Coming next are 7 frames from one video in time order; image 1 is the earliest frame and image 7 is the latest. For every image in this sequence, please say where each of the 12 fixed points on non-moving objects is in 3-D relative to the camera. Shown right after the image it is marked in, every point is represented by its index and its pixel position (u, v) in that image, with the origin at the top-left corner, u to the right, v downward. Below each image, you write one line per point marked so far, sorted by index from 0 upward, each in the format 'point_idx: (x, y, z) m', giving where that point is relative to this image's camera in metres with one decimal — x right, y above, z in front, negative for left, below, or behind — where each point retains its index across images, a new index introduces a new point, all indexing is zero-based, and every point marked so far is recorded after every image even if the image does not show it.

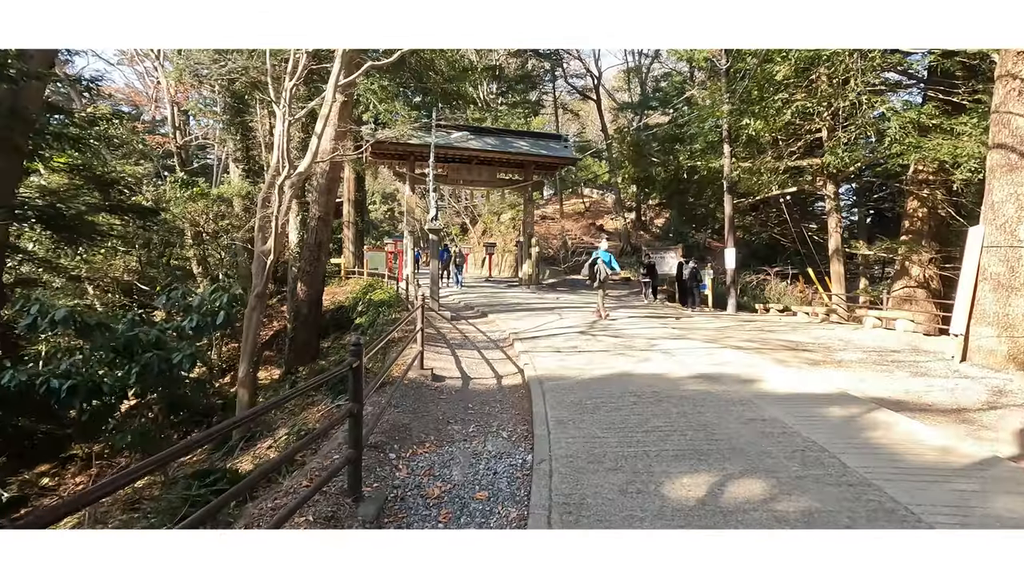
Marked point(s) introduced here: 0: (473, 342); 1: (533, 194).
0: (-0.5, -0.8, +7.5) m
1: (+0.7, +3.1, +18.1) m
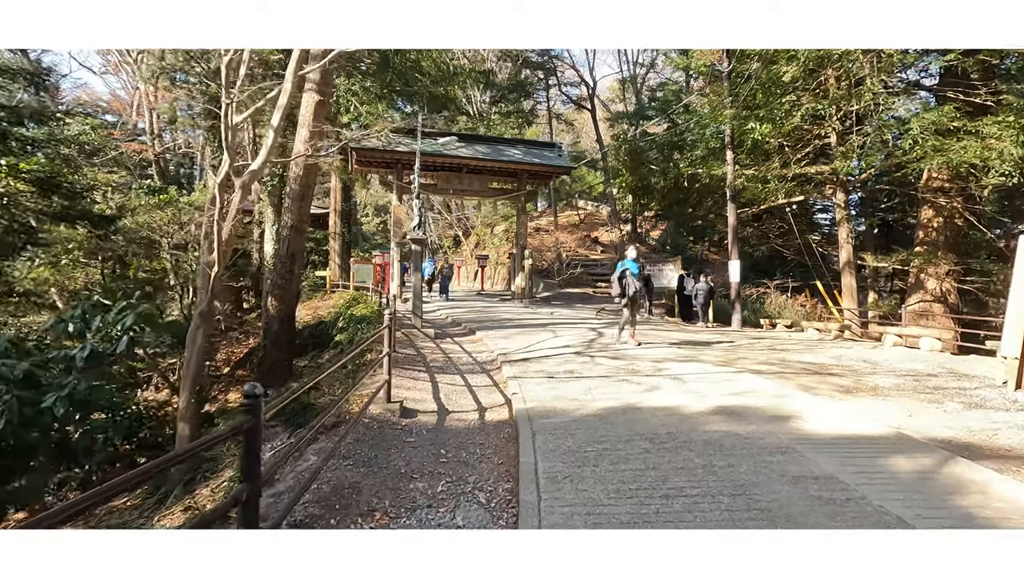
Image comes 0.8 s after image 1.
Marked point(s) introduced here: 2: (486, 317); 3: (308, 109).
0: (-0.7, -1.0, +6.7) m
1: (+0.4, +2.7, +17.4) m
2: (-0.5, -0.6, +11.4) m
3: (-3.4, +3.0, +9.1) m
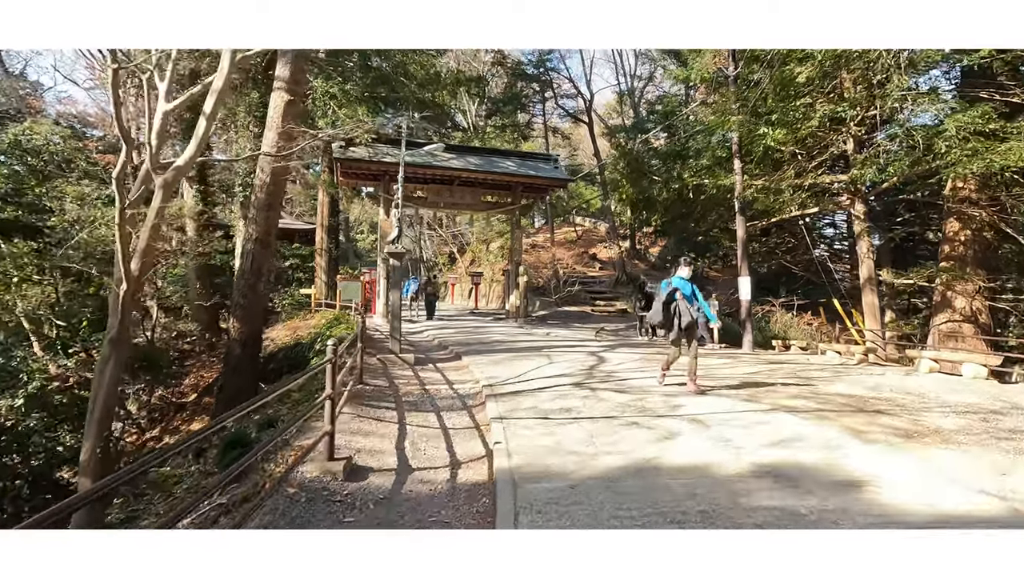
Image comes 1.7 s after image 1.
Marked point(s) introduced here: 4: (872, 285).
0: (-0.8, -1.2, +5.7) m
1: (+0.3, +2.1, +16.5) m
2: (-0.7, -1.0, +10.5) m
3: (-3.6, +2.7, +8.2) m
4: (+7.0, +0.1, +10.5) m
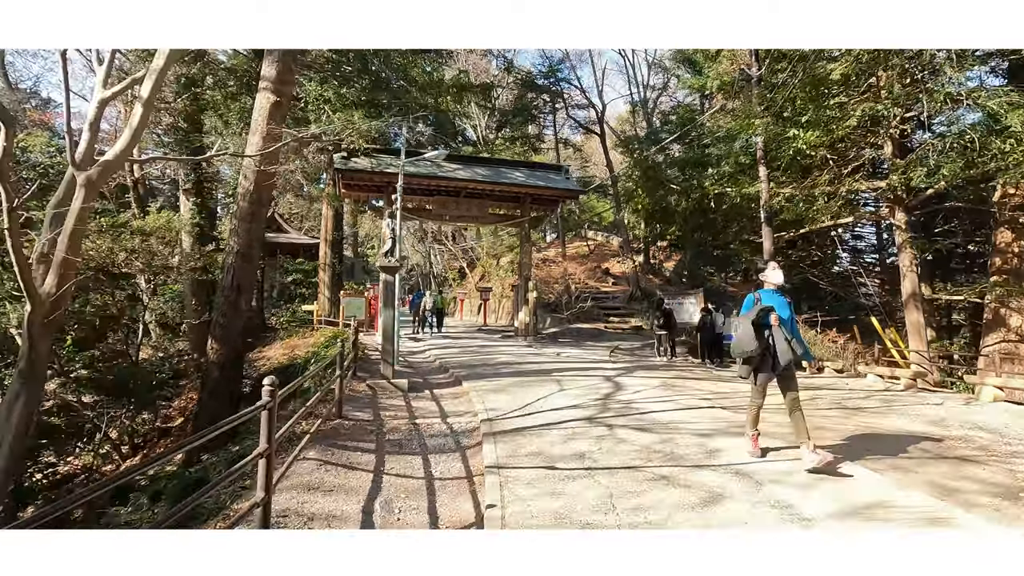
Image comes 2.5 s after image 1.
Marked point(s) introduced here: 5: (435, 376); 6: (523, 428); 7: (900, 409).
0: (-0.8, -1.3, +4.9) m
1: (+0.5, +1.7, +15.7) m
2: (-0.6, -1.3, +9.6) m
3: (-3.5, +2.5, +7.5) m
4: (+7.1, -0.2, +9.5) m
5: (-1.2, -1.3, +8.3) m
6: (+0.1, -1.3, +4.8) m
7: (+4.6, -1.4, +6.4) m
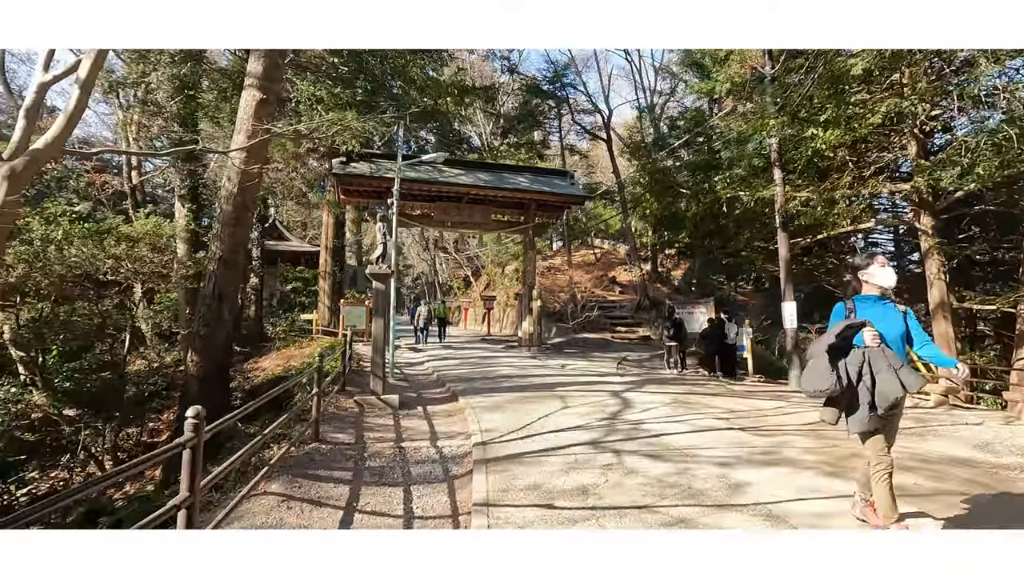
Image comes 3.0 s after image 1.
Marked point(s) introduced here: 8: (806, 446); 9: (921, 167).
0: (-0.8, -1.4, +4.4) m
1: (+0.6, +1.4, +15.3) m
2: (-0.5, -1.5, +9.1) m
3: (-3.5, +2.3, +7.1) m
4: (+7.1, -0.4, +8.9) m
5: (-1.2, -1.5, +7.7) m
6: (+0.1, -1.3, +4.3) m
7: (+4.6, -1.5, +5.9) m
8: (+2.5, -1.4, +4.7) m
9: (+6.4, +1.9, +8.4) m
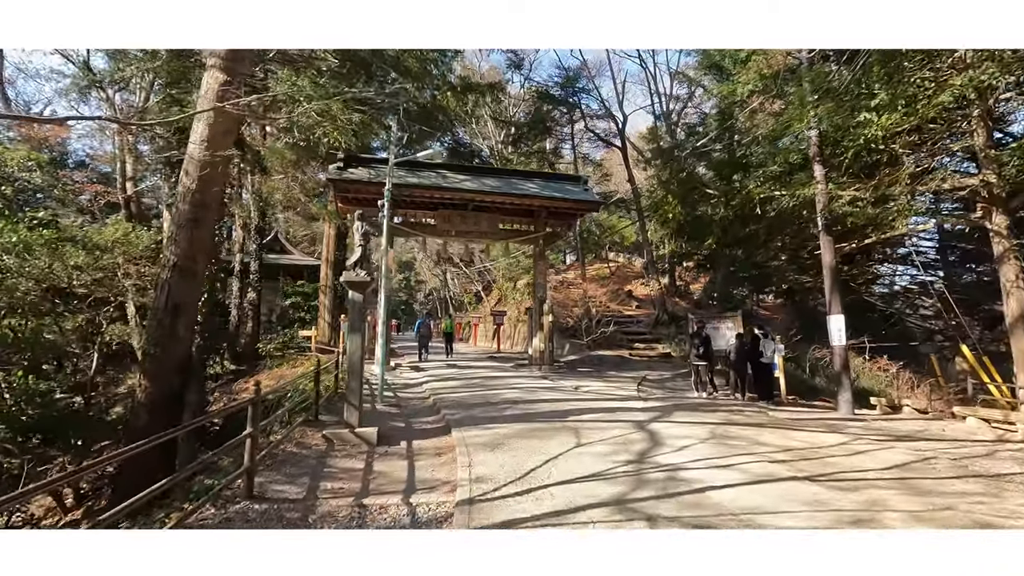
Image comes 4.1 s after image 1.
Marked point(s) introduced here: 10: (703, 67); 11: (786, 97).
0: (-0.9, -1.5, +3.3) m
1: (+0.9, +1.1, +14.2) m
2: (-0.4, -1.6, +8.0) m
3: (-3.5, +2.2, +6.2) m
4: (+7.2, -0.5, +7.6) m
5: (-1.1, -1.6, +6.6) m
6: (0.0, -1.4, +3.2) m
7: (+4.6, -1.6, +4.6) m
8: (+2.5, -1.4, +3.4) m
9: (+6.4, +1.8, +7.2) m
10: (+6.8, +8.0, +19.4) m
11: (+5.0, +3.5, +9.9) m
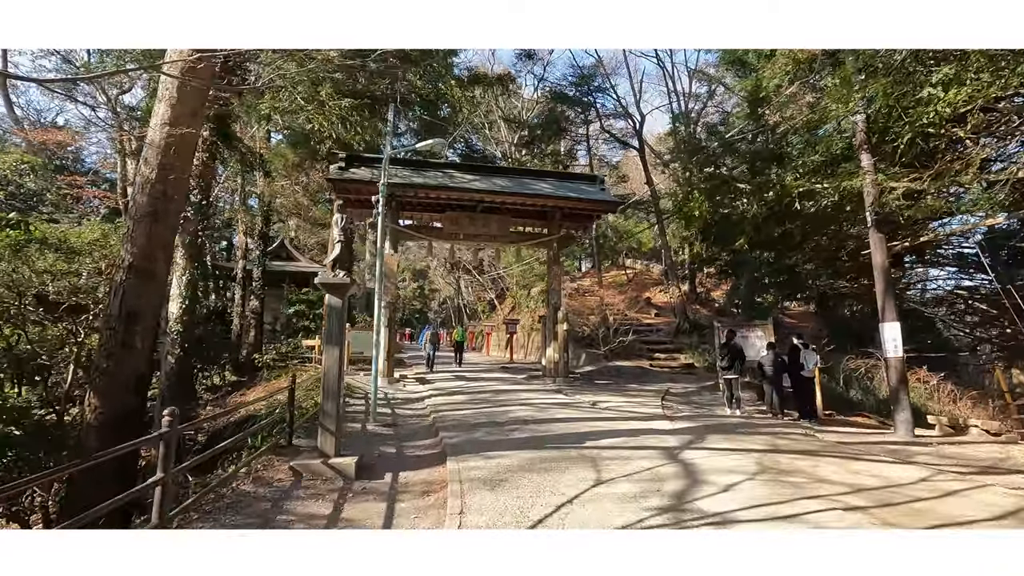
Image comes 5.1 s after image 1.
0: (-0.9, -1.4, +2.4) m
1: (+1.2, +0.9, +13.3) m
2: (-0.3, -1.7, +7.1) m
3: (-3.4, +2.2, +5.4) m
4: (+7.3, -0.6, +6.5) m
5: (-1.0, -1.7, +5.7) m
6: (0.0, -1.3, +2.3) m
7: (+4.6, -1.6, +3.5) m
8: (+2.5, -1.4, +2.5) m
9: (+6.5, +1.7, +6.1) m
10: (+7.3, +7.8, +18.4) m
11: (+5.2, +3.5, +8.9) m
